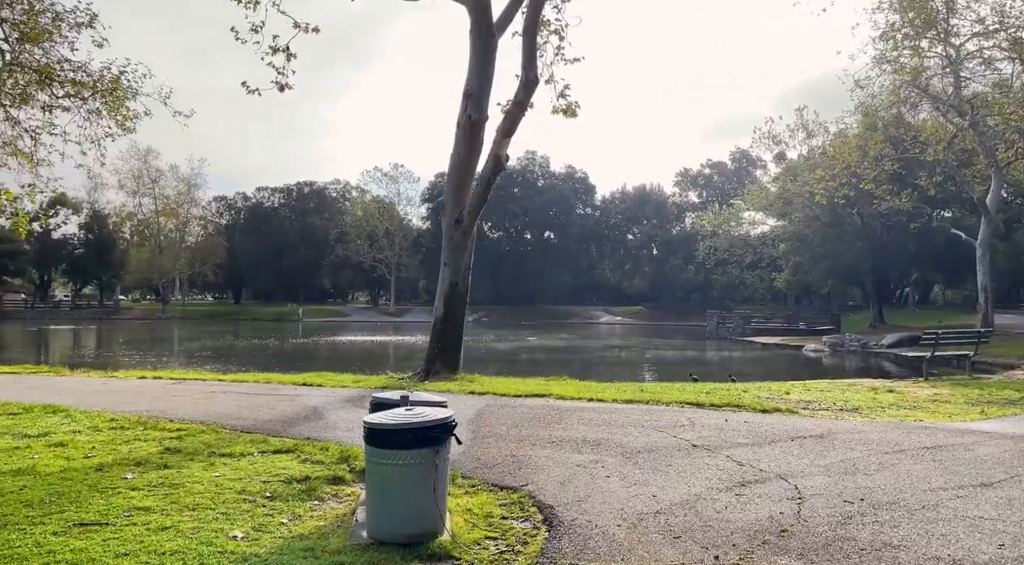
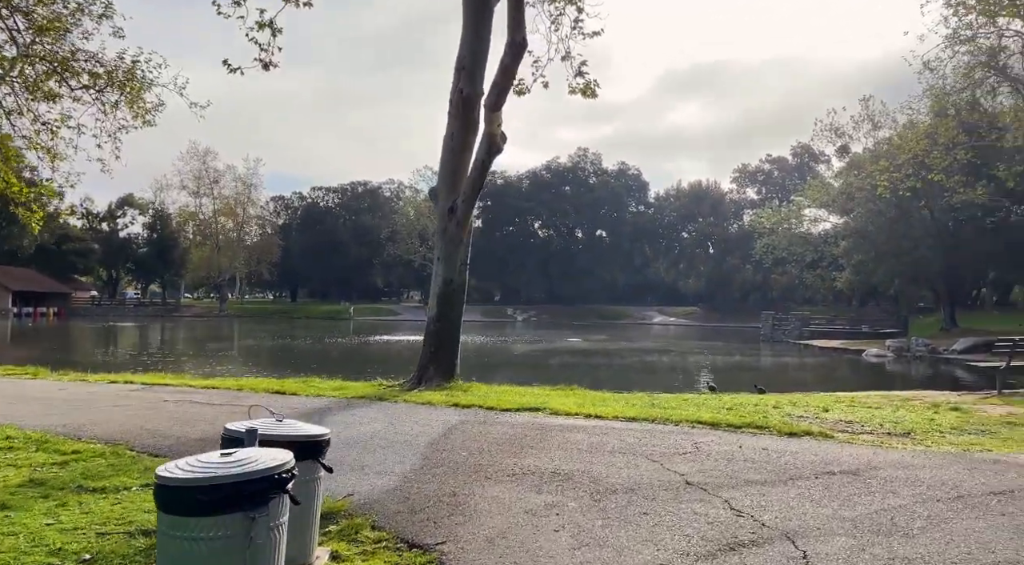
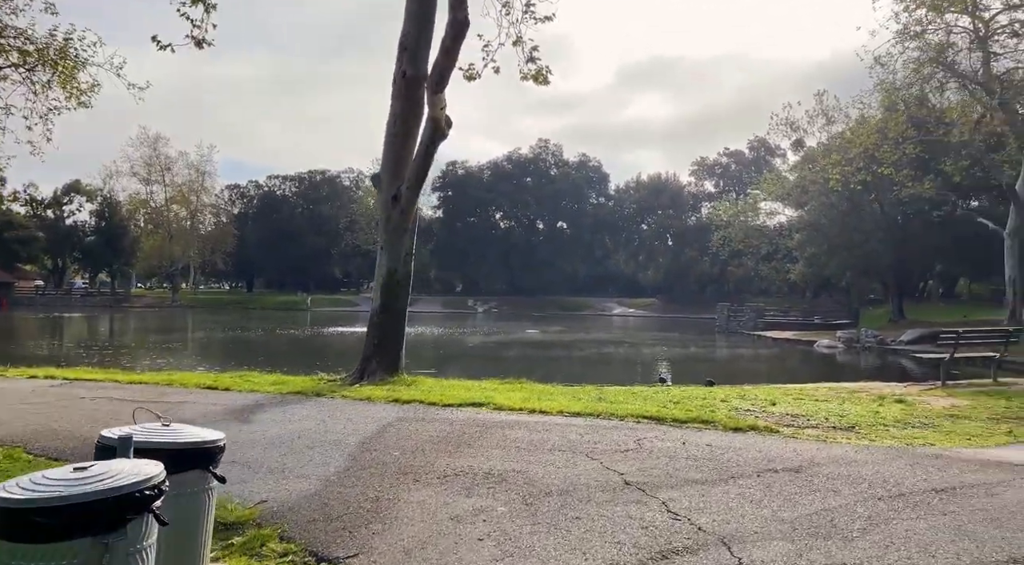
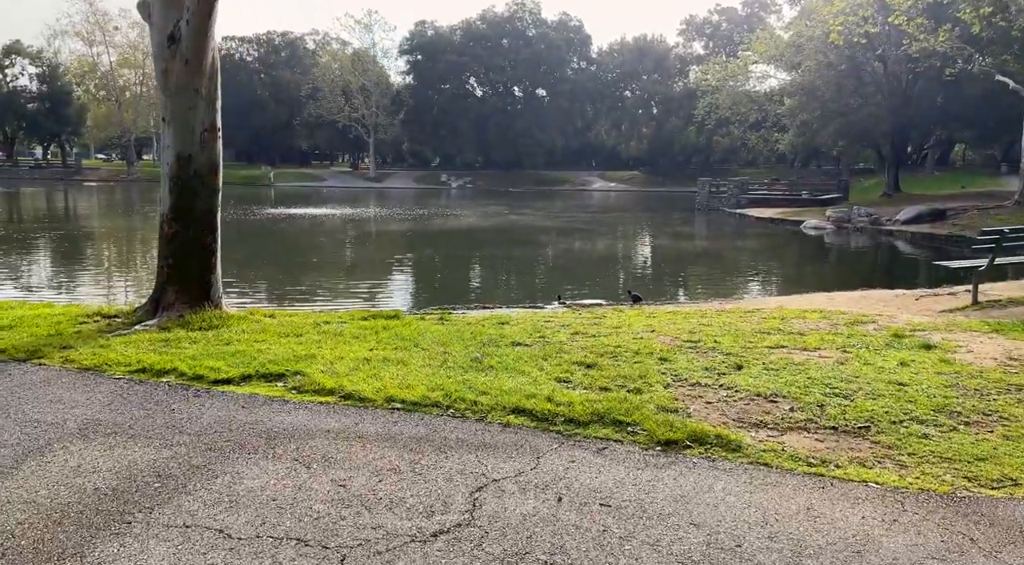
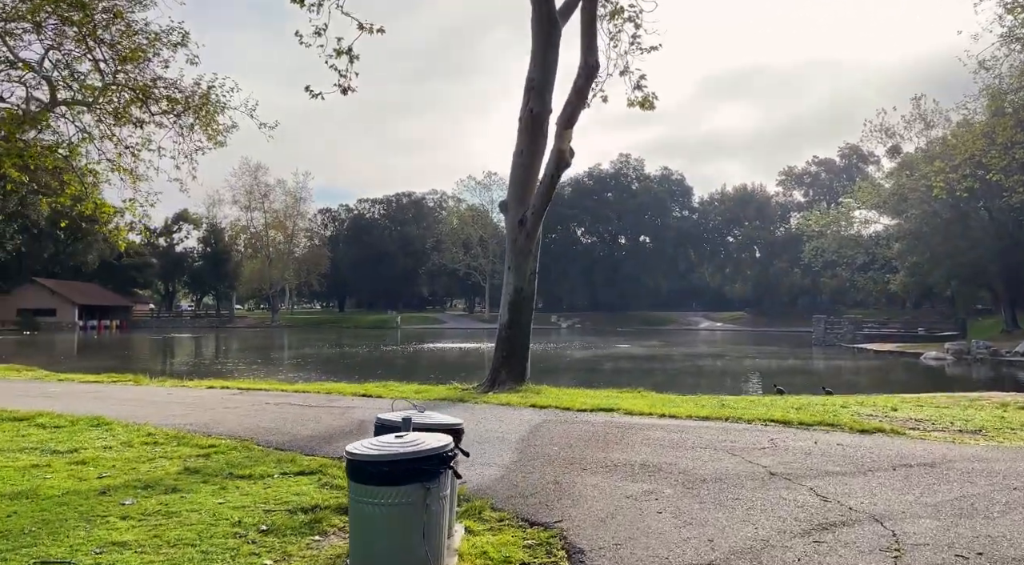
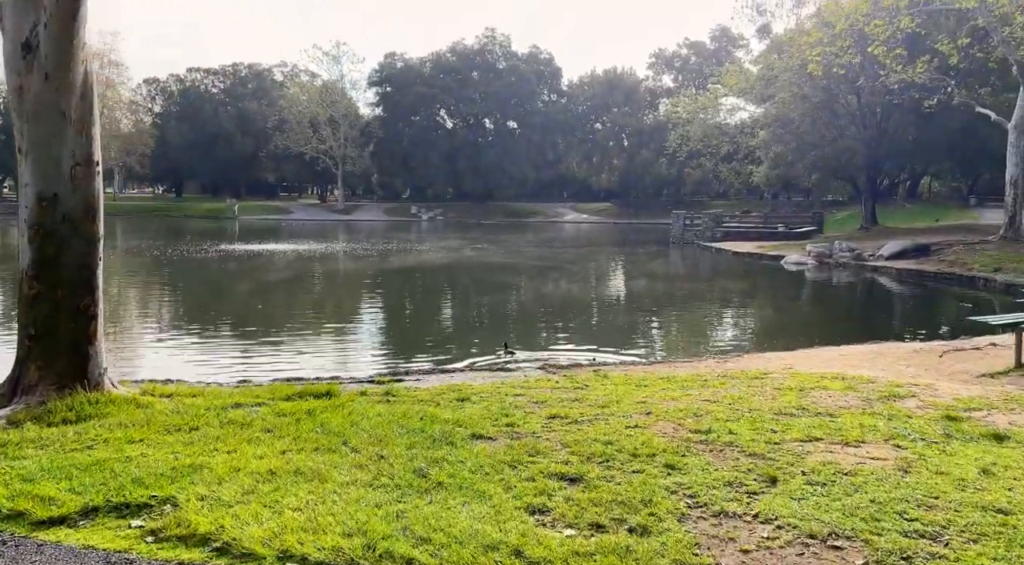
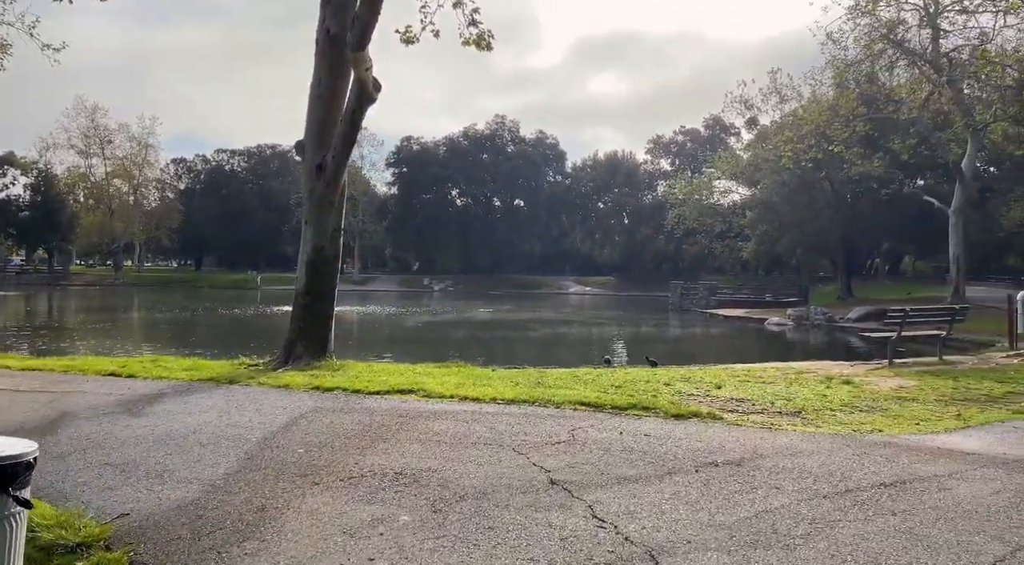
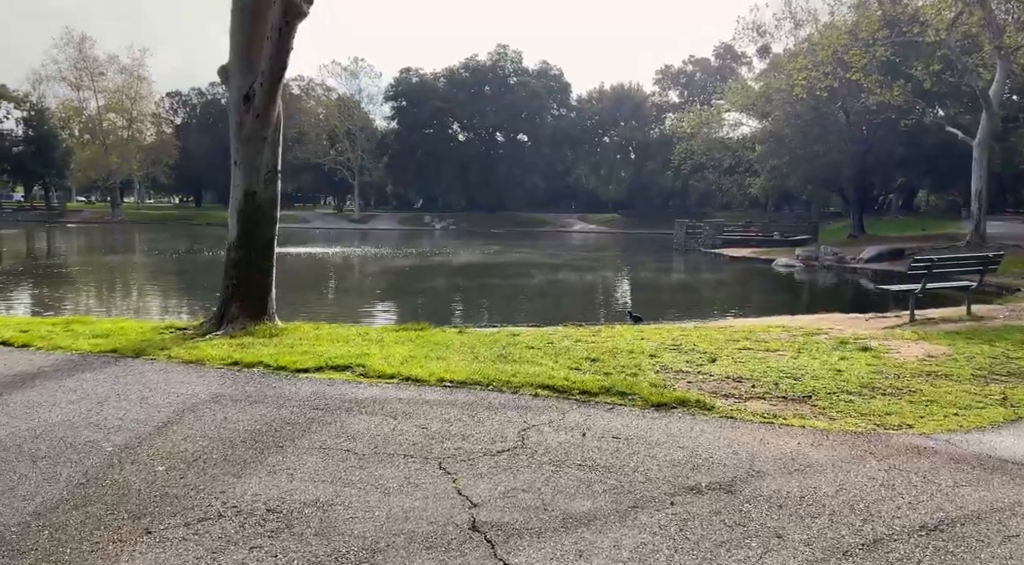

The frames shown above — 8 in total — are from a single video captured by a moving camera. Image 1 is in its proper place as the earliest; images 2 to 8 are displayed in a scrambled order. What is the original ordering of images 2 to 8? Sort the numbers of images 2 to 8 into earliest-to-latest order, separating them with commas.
5, 2, 3, 7, 8, 4, 6
